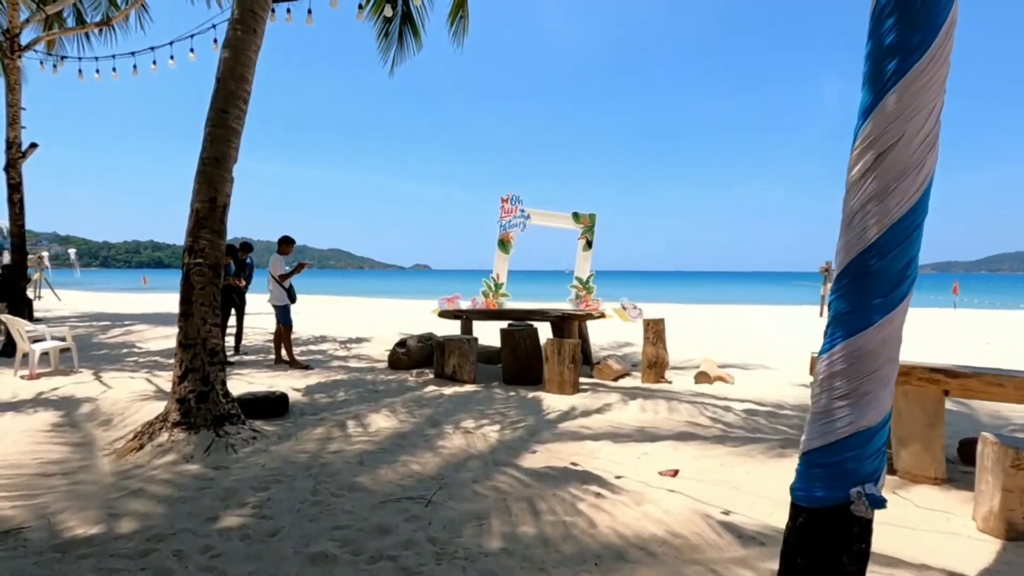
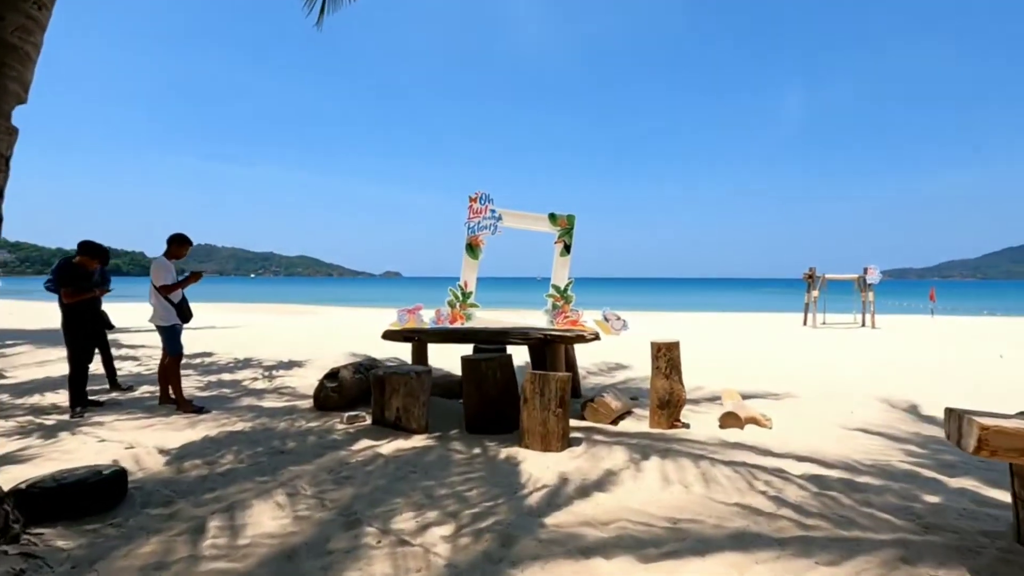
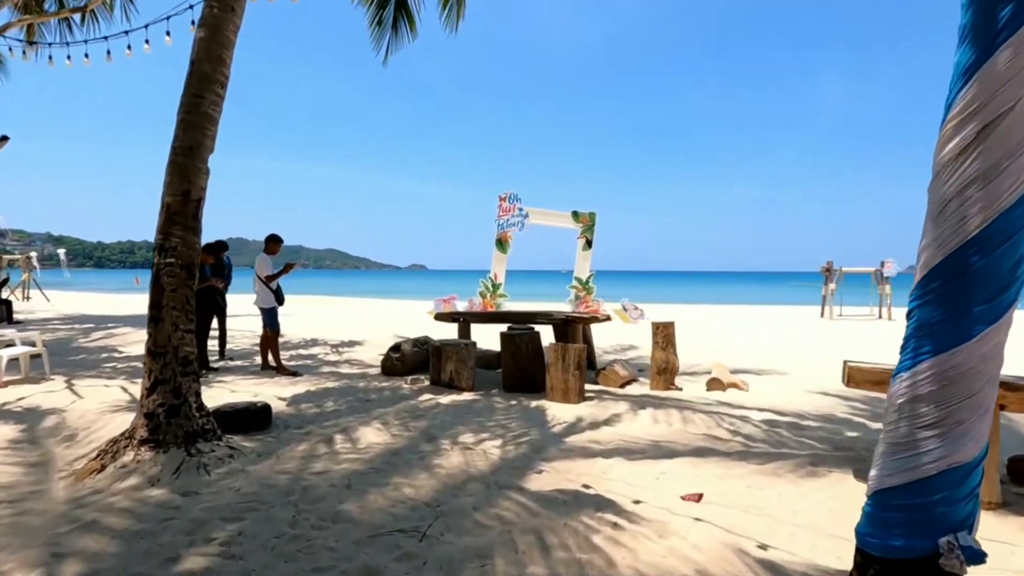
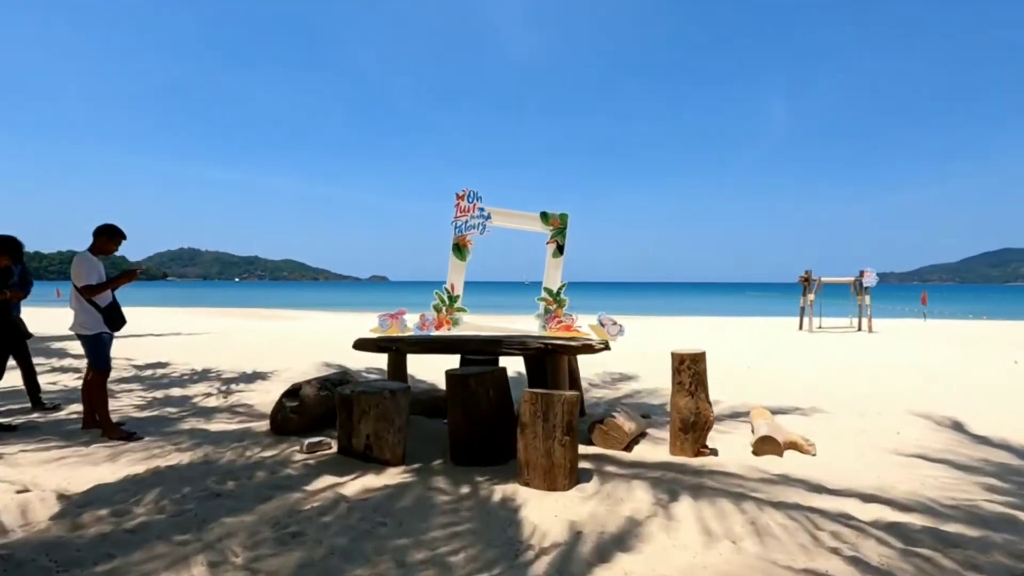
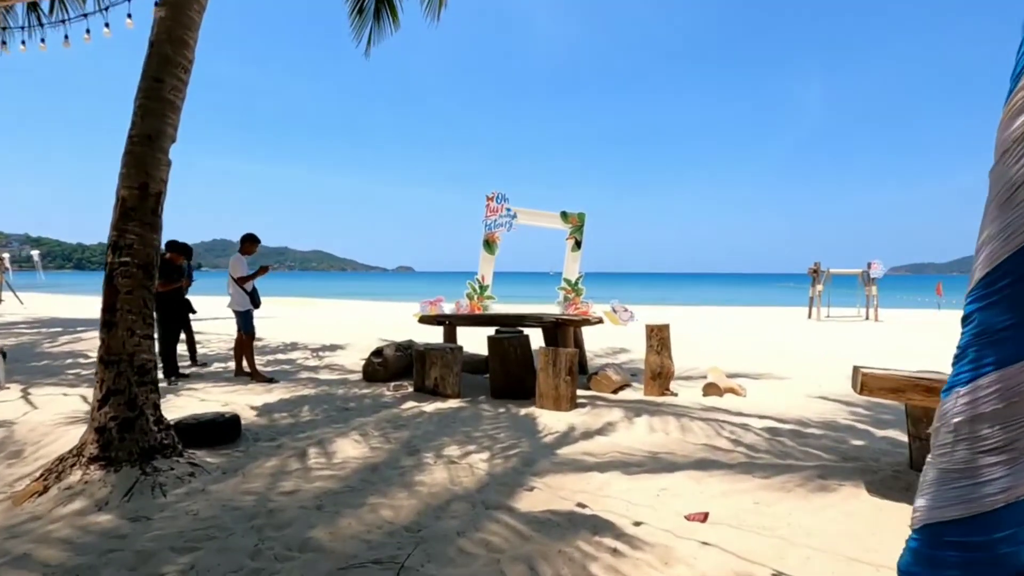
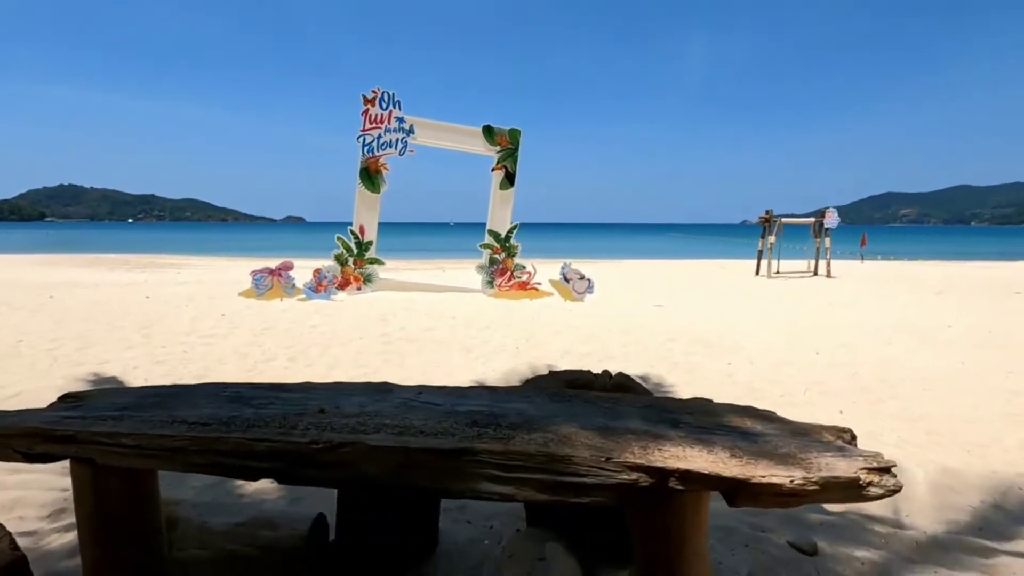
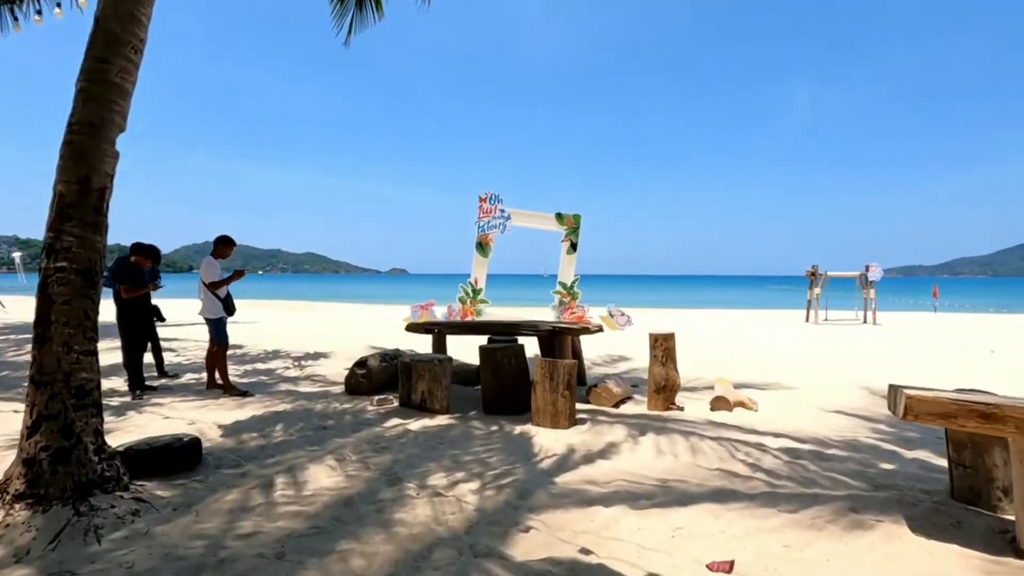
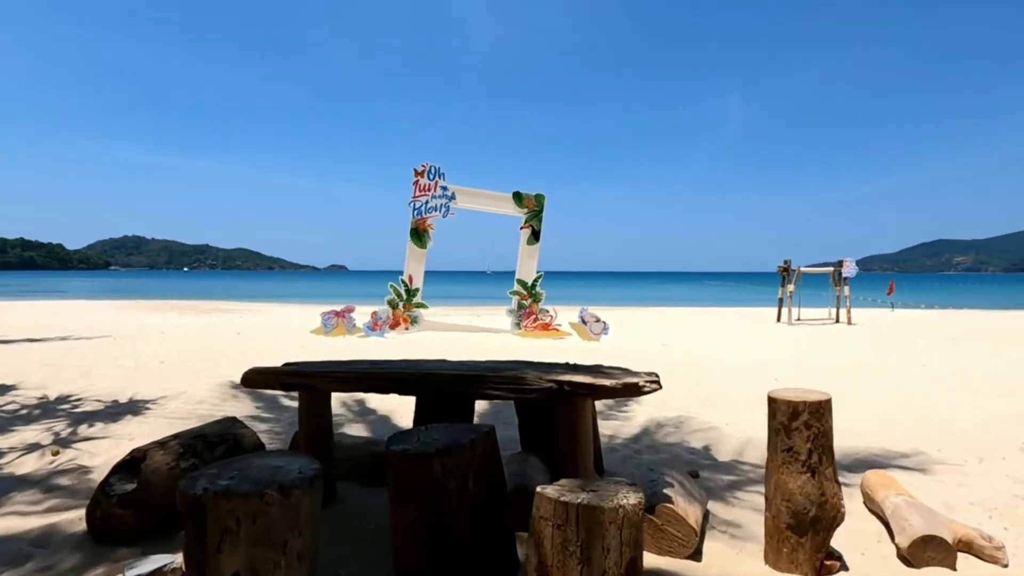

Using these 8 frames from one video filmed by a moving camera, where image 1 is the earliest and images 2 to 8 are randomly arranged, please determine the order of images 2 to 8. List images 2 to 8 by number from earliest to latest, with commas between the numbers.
3, 5, 7, 2, 4, 8, 6
